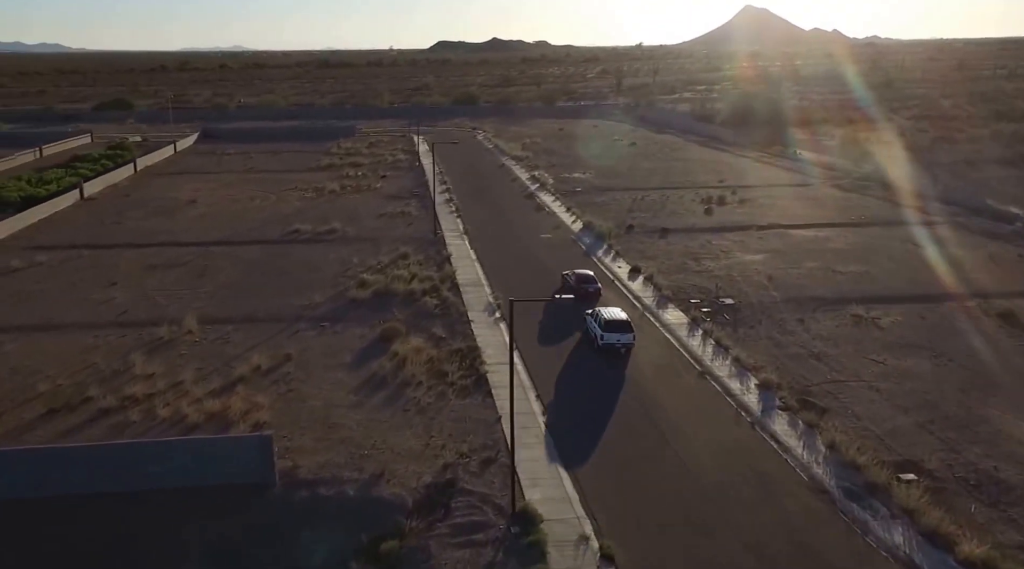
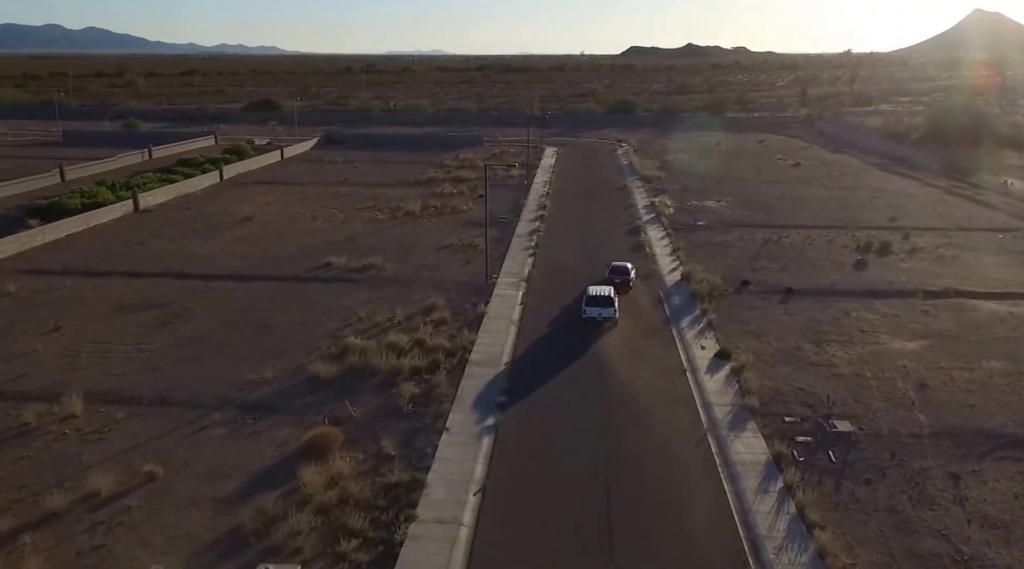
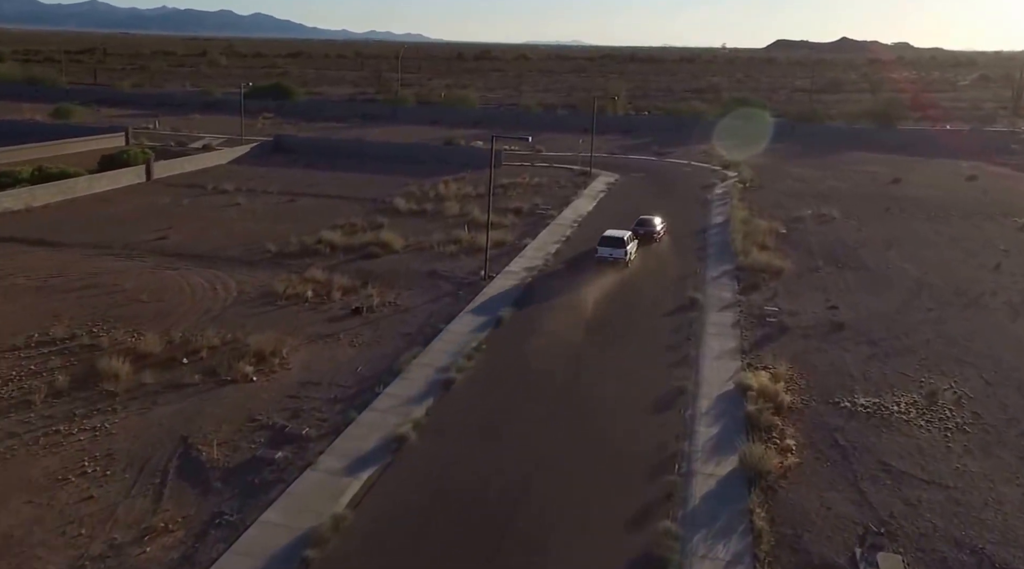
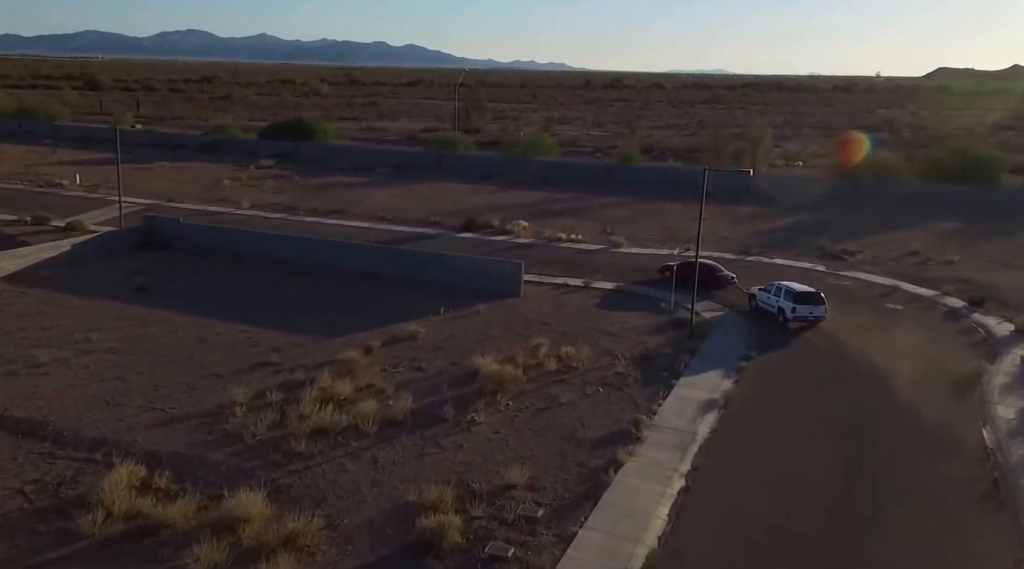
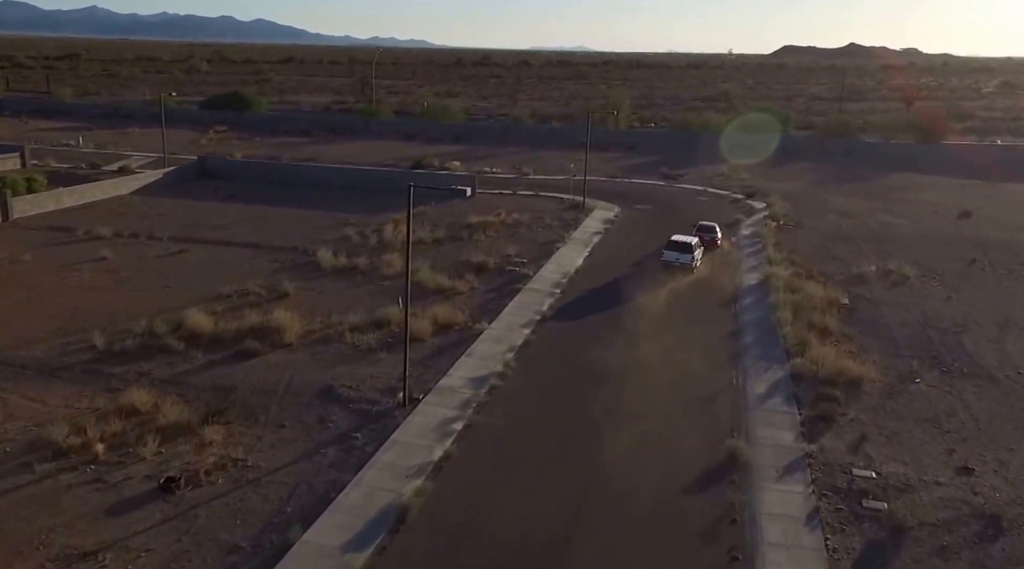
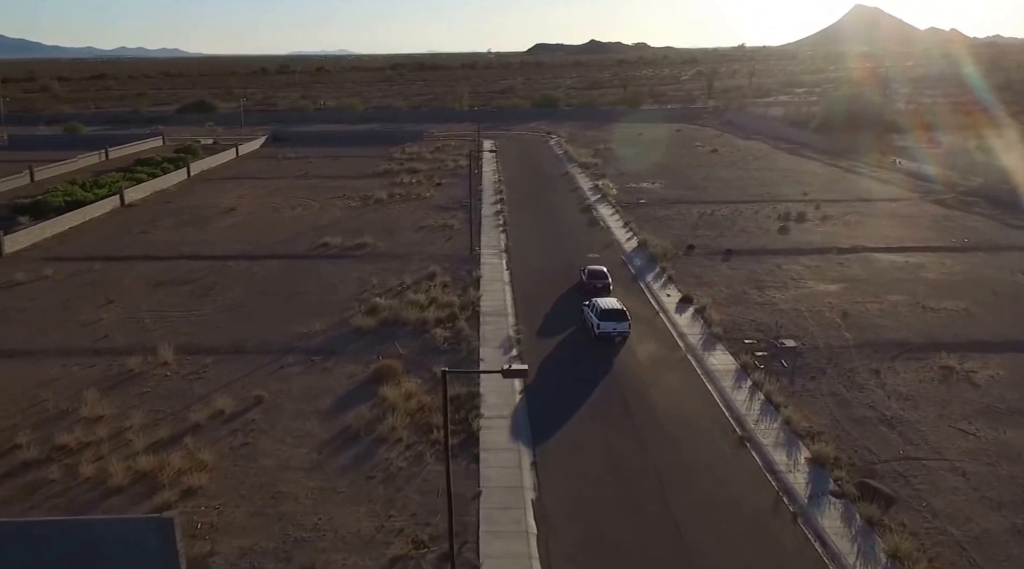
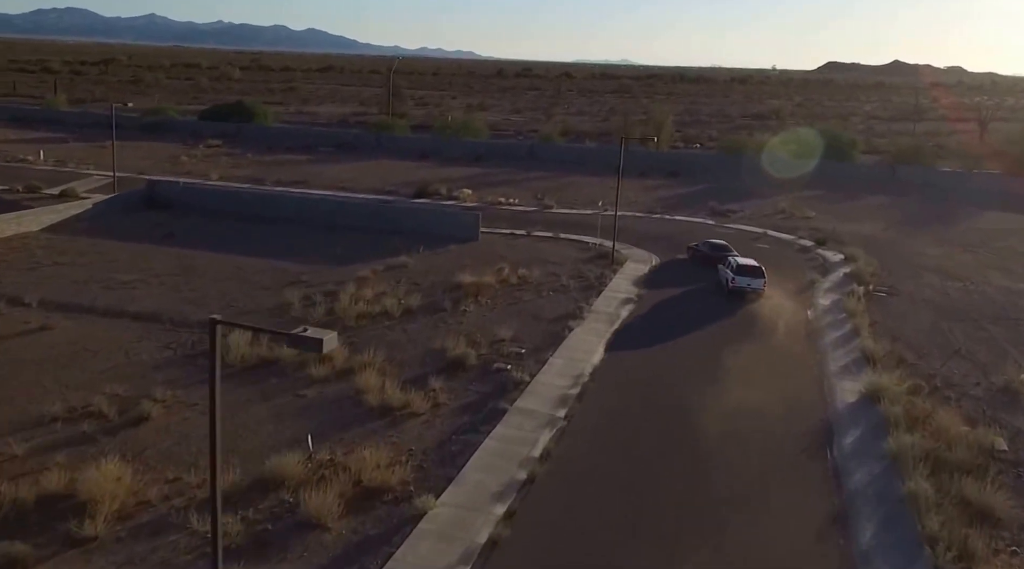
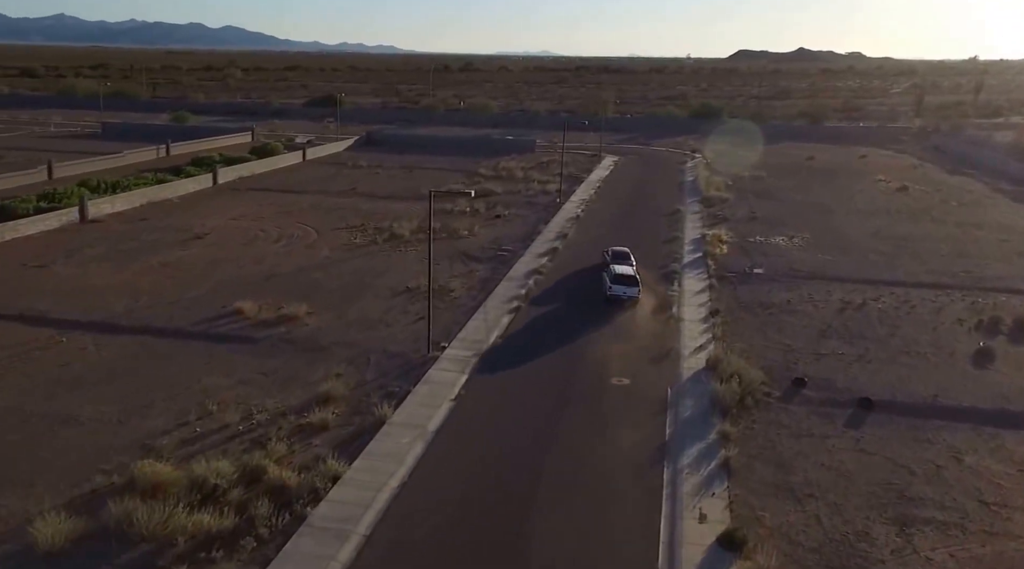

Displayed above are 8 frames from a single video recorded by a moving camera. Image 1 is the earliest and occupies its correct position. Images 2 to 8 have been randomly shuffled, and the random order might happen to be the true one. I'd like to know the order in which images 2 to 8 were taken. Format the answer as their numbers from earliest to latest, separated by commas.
6, 2, 8, 3, 5, 7, 4
